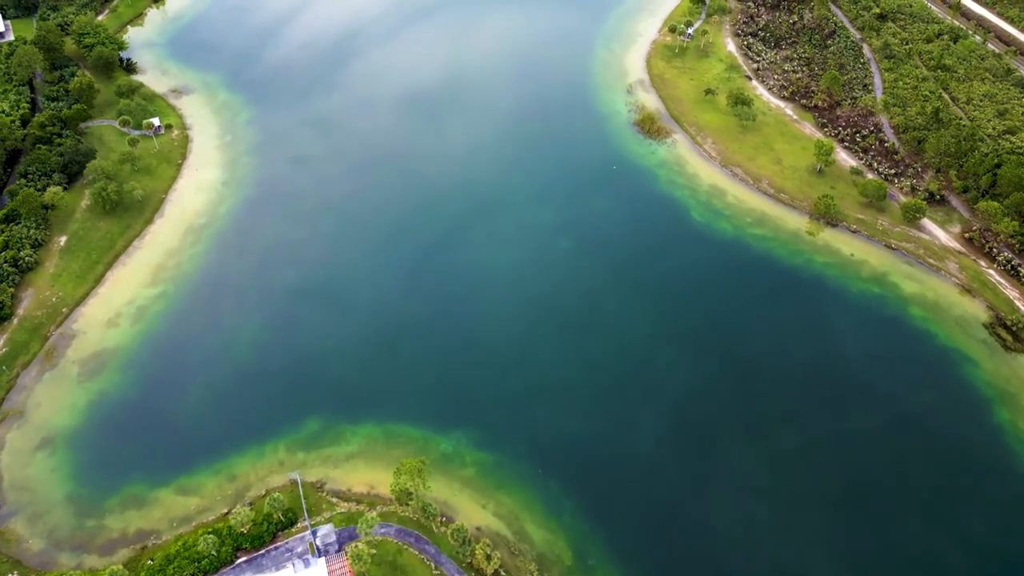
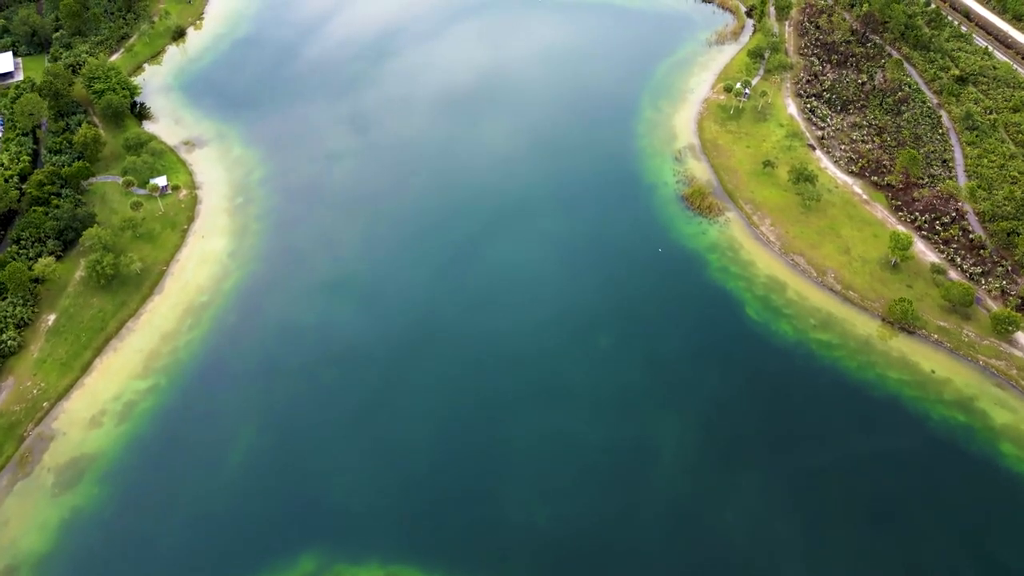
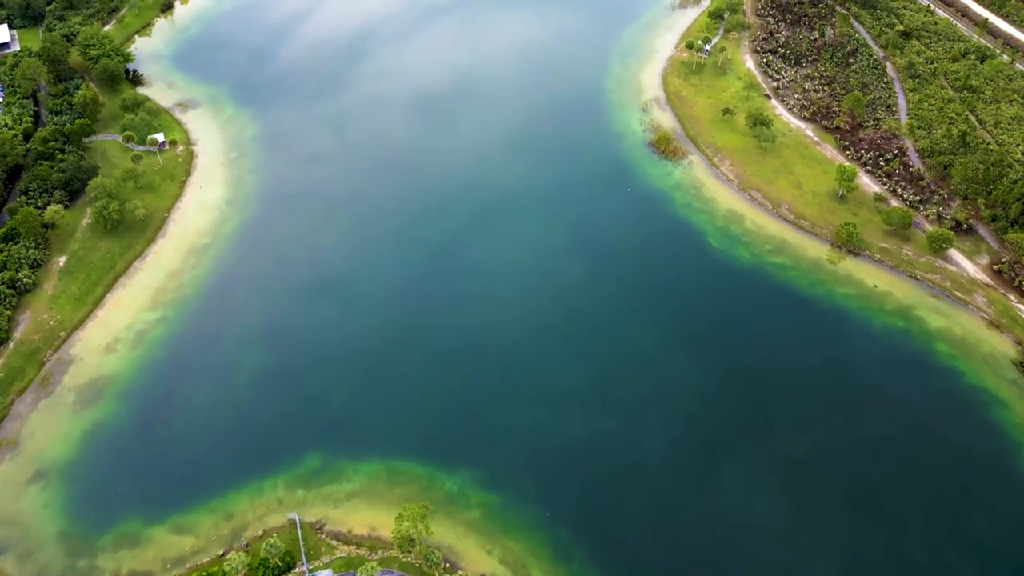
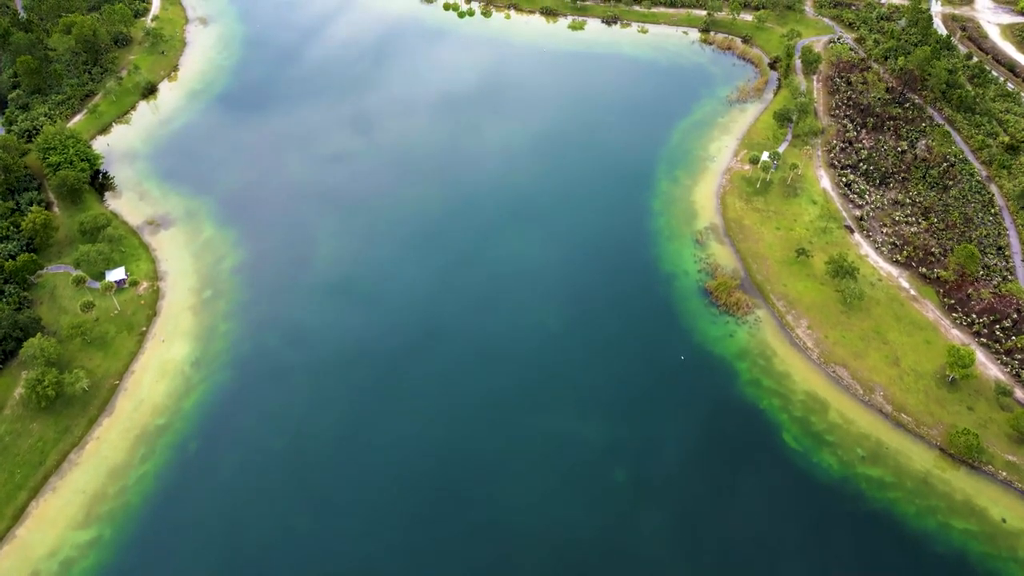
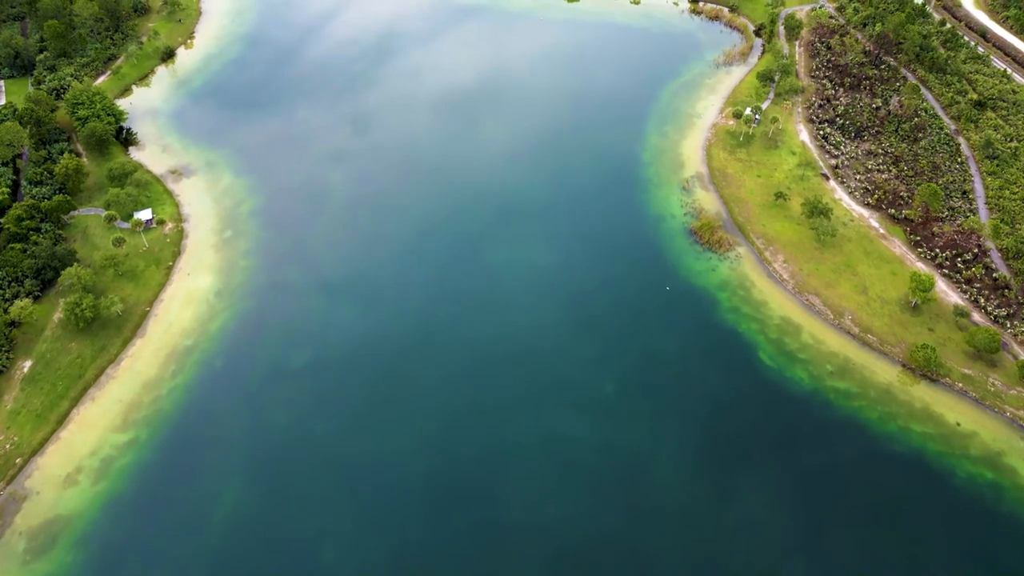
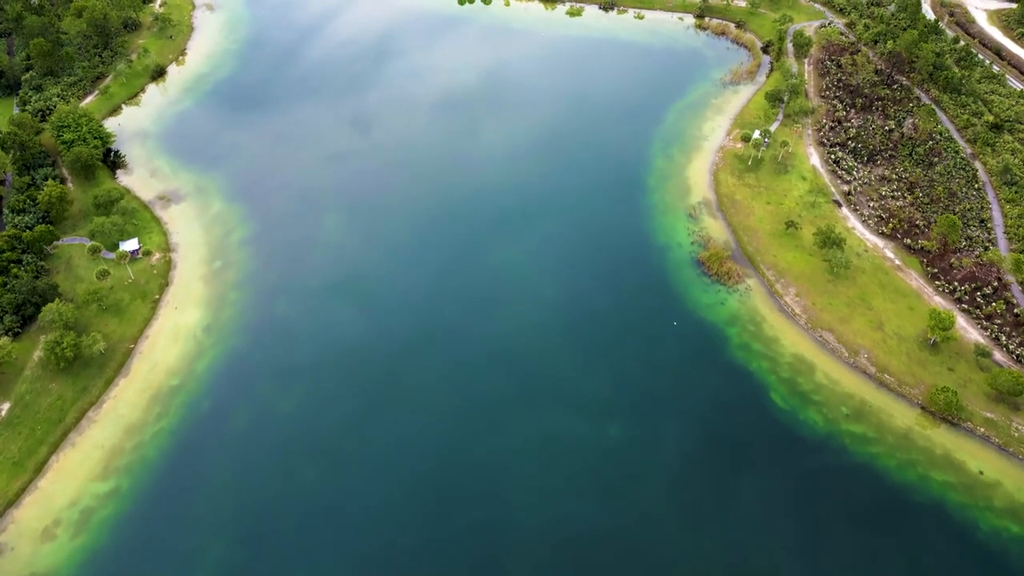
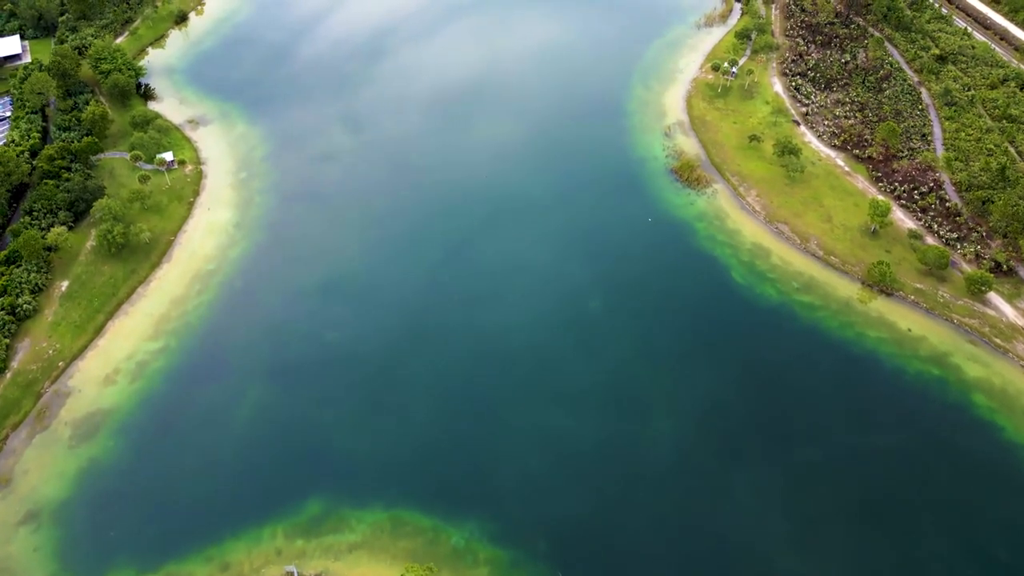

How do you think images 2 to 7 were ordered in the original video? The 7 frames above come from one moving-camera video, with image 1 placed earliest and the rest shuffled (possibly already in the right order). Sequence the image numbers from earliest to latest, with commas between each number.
3, 7, 2, 5, 6, 4
